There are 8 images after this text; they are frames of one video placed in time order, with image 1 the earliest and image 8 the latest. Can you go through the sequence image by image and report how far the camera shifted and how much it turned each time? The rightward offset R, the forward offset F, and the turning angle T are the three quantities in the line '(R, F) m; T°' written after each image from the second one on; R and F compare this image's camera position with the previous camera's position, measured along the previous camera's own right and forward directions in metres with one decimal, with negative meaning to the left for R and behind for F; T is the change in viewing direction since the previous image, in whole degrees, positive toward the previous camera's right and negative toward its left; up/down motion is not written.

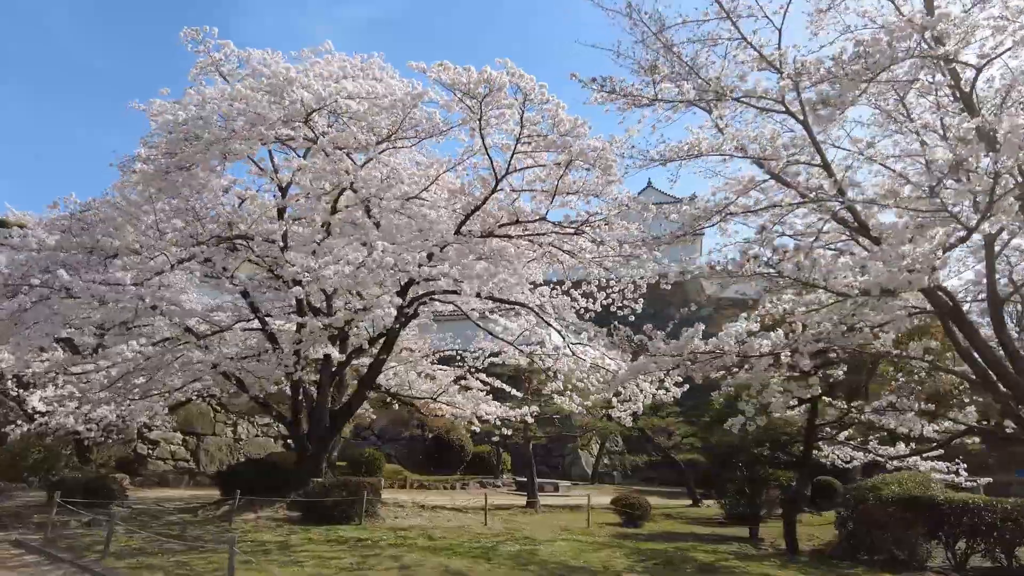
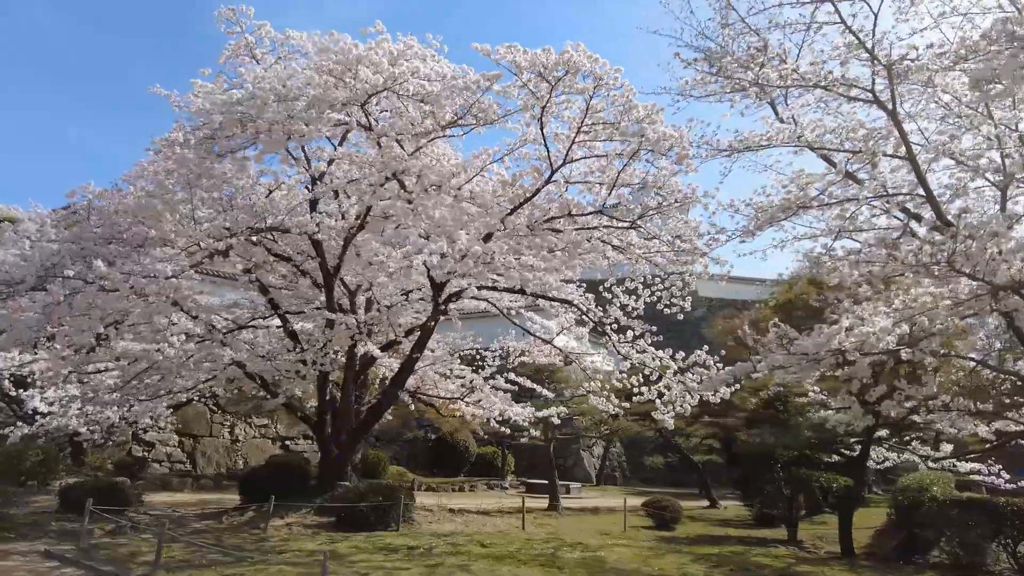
(-0.8, +0.3) m; +2°
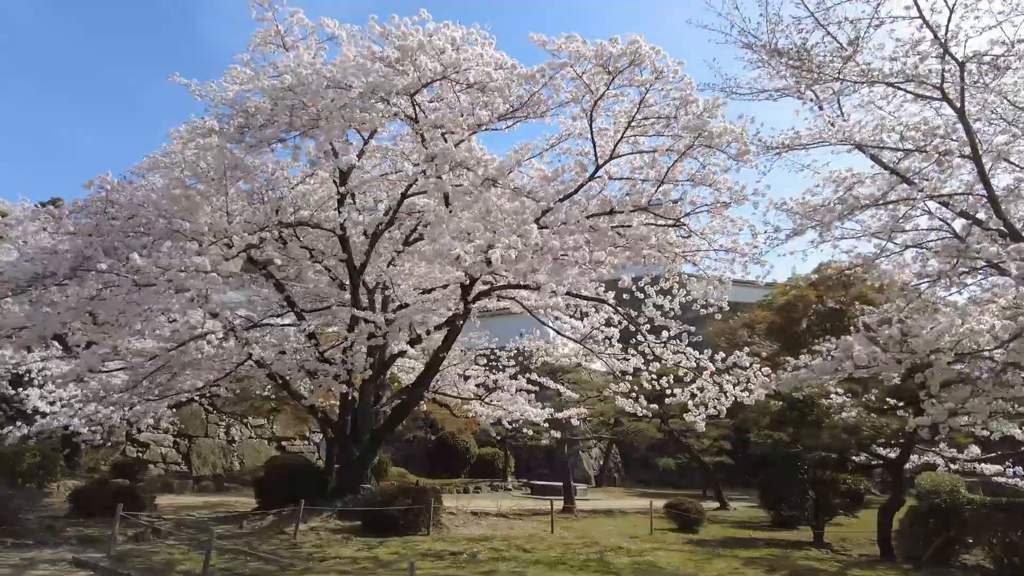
(-0.6, +0.2) m; +2°
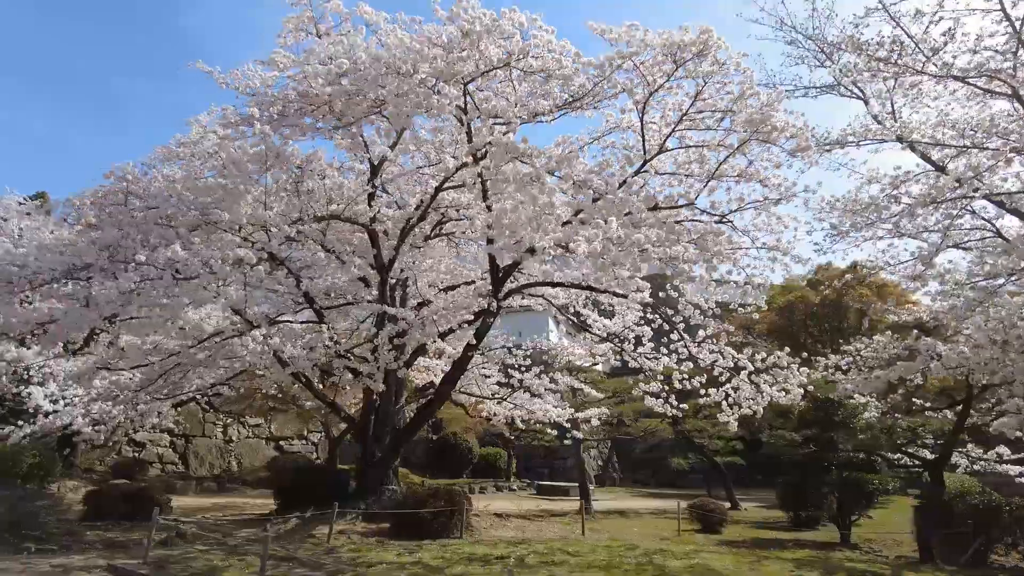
(-0.6, +0.2) m; +1°
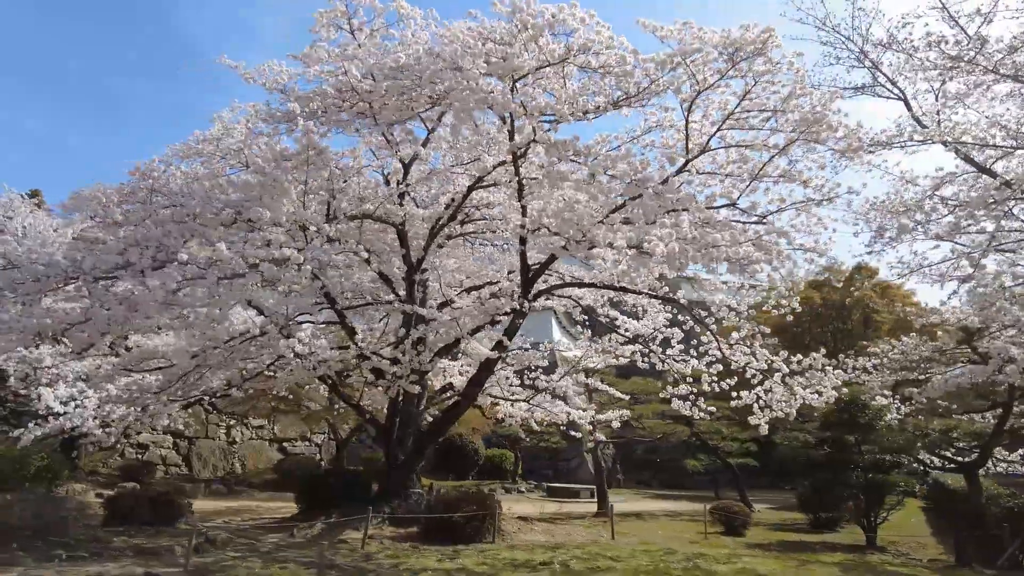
(-0.5, +0.1) m; +1°
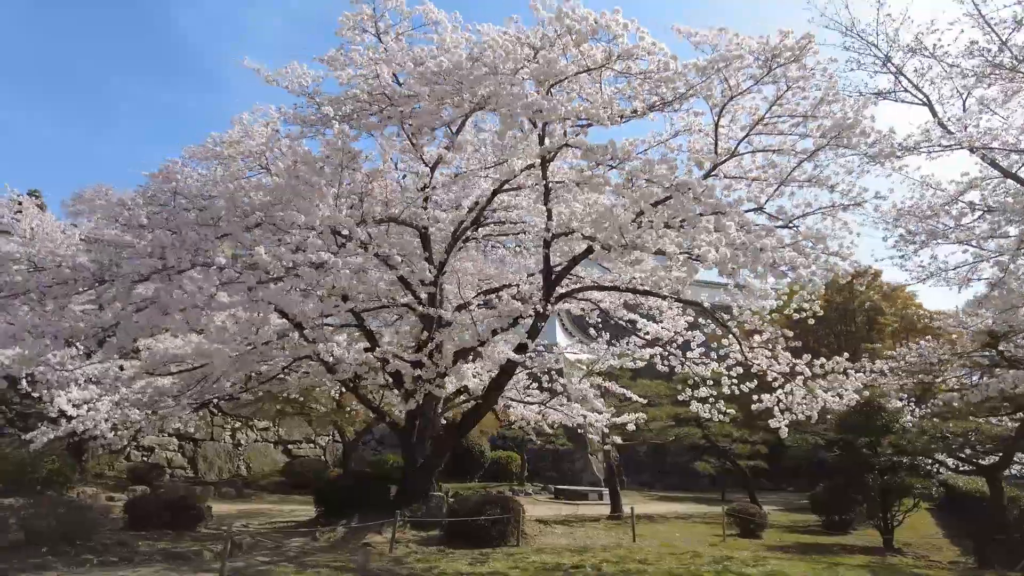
(-0.3, 0.0) m; 0°
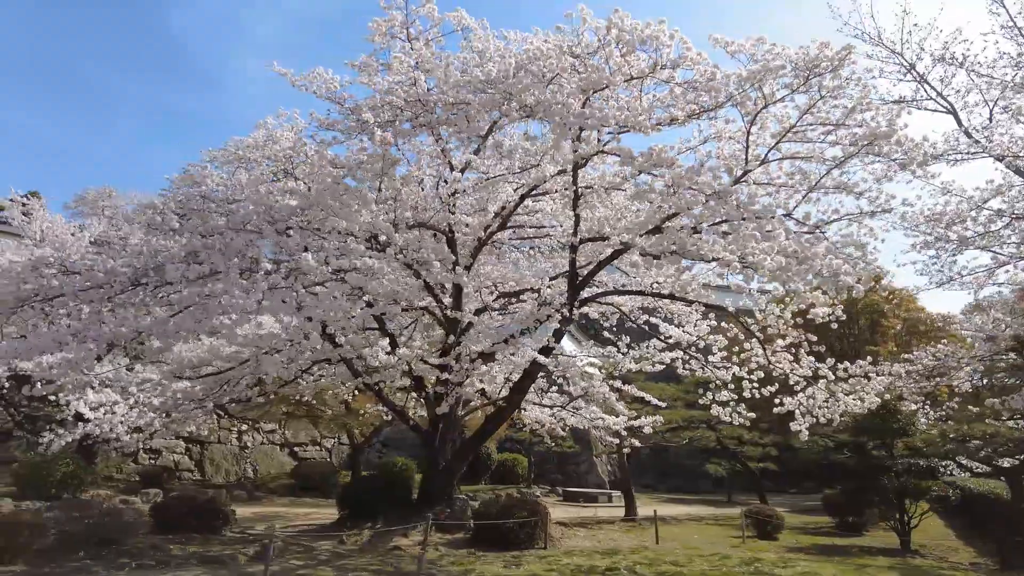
(-0.4, -0.1) m; 0°
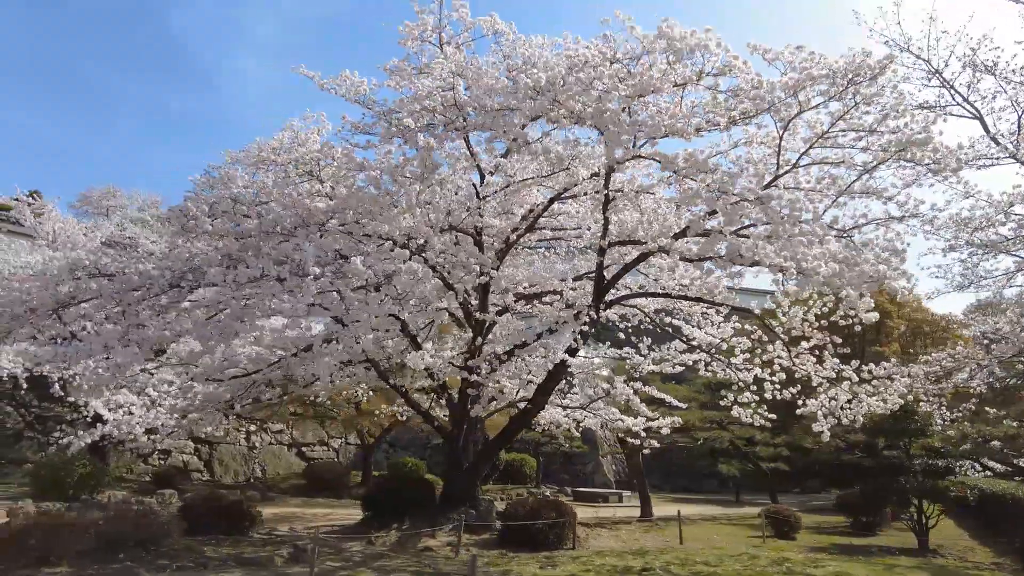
(-0.4, 0.0) m; 0°
